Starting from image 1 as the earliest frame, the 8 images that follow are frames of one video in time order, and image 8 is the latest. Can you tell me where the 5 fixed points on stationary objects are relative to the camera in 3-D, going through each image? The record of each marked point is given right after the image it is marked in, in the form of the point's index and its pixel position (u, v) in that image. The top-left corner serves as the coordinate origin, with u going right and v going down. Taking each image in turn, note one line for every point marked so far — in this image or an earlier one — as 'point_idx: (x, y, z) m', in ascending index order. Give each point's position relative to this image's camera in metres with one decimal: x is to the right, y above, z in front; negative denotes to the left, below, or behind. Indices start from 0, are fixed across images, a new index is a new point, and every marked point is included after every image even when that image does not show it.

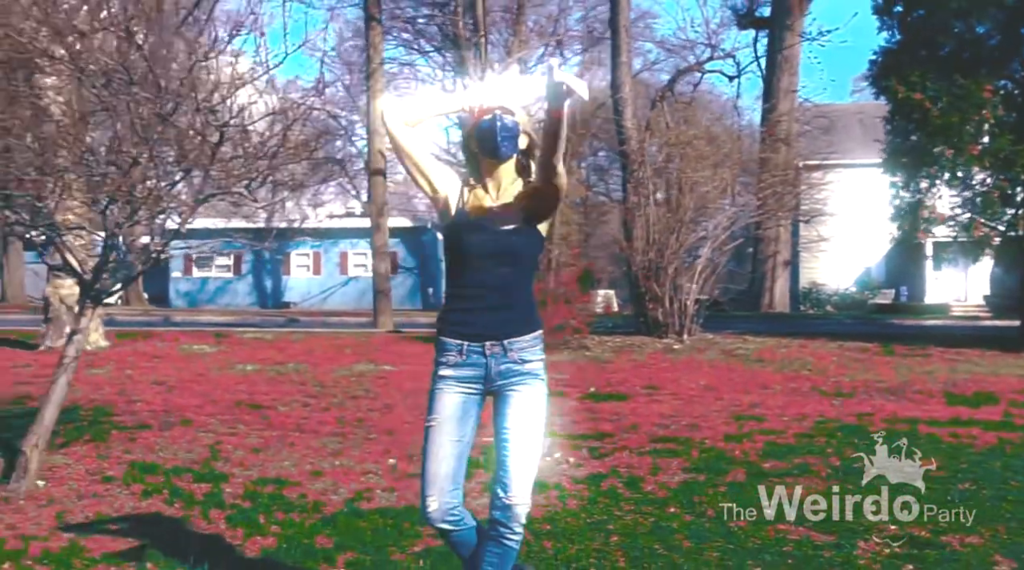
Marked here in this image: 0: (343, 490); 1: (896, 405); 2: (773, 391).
0: (-1.0, -1.2, +6.4) m
1: (+3.9, -1.2, +10.8) m
2: (+2.9, -1.2, +11.8) m
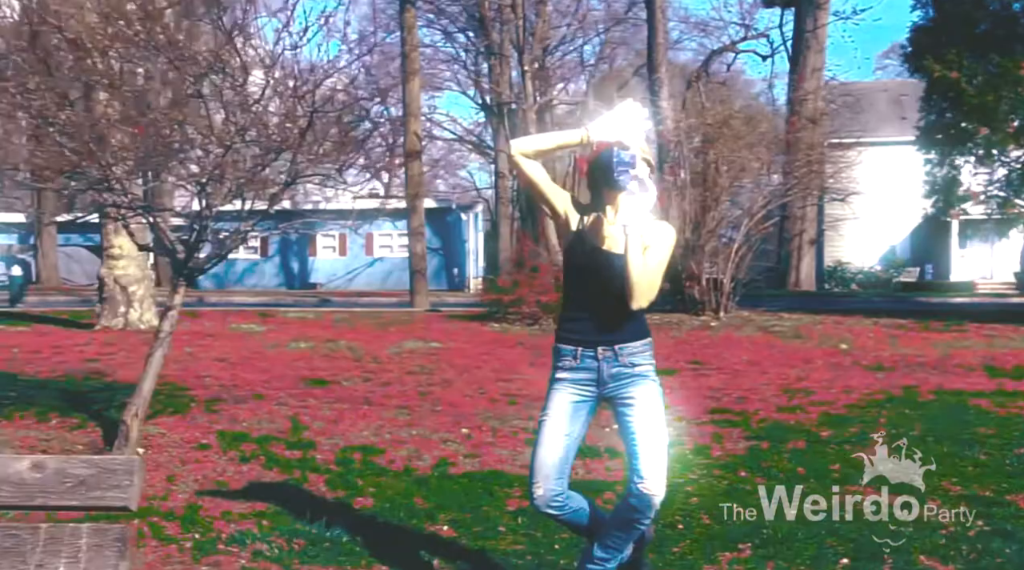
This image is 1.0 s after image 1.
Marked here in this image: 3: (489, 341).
0: (-0.5, -1.1, +6.7) m
1: (+4.4, -1.0, +11.0) m
2: (+3.4, -0.9, +12.1) m
3: (-0.3, -0.8, +14.8) m
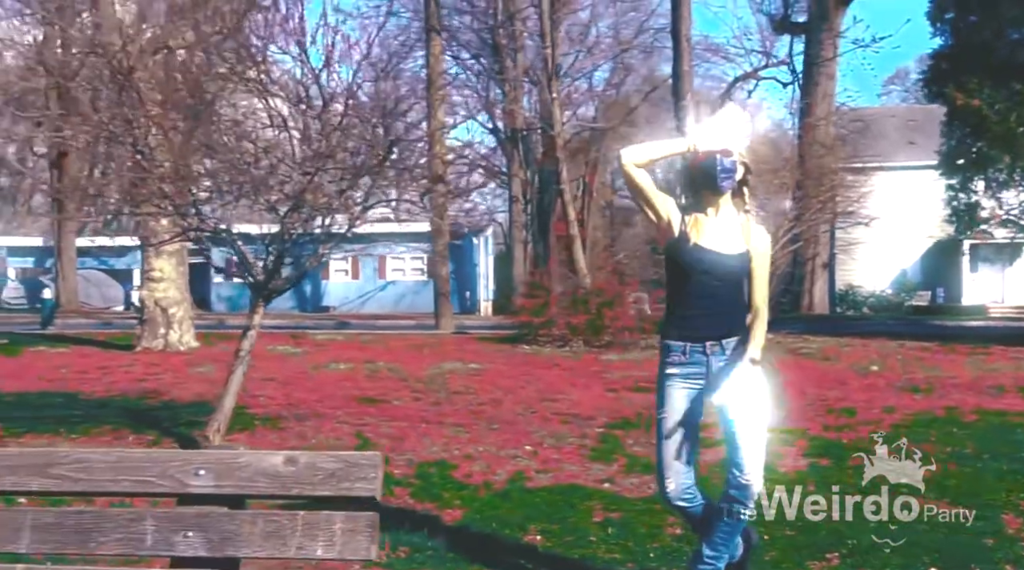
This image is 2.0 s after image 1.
0: (-0.1, -1.2, +7.0) m
1: (+4.9, -1.2, +11.3) m
2: (+3.9, -1.2, +12.3) m
3: (+0.2, -1.1, +15.0) m
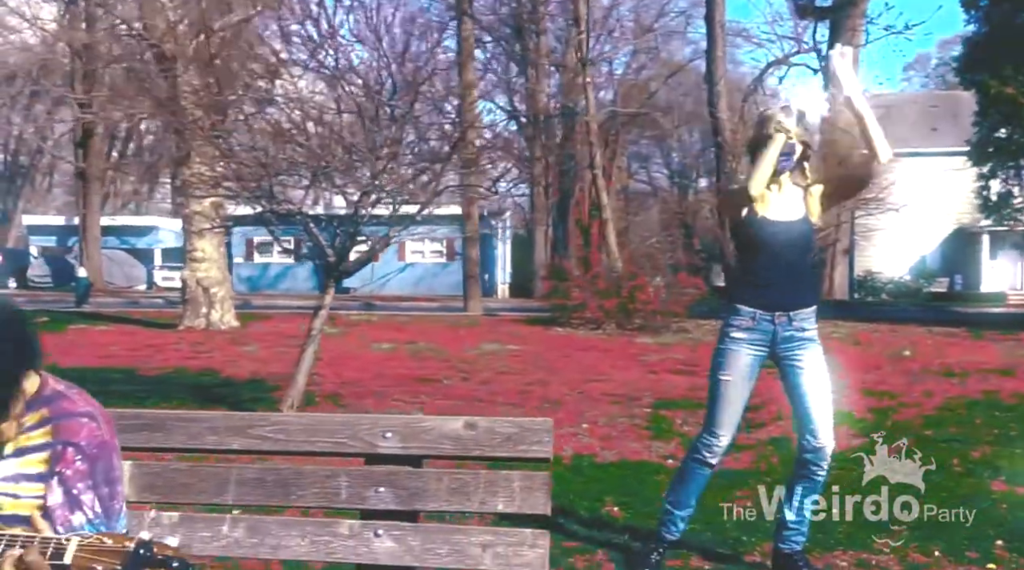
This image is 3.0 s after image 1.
0: (+0.4, -1.1, +7.2) m
1: (+5.4, -1.0, +11.5) m
2: (+4.4, -1.0, +12.5) m
3: (+0.7, -0.9, +15.3) m
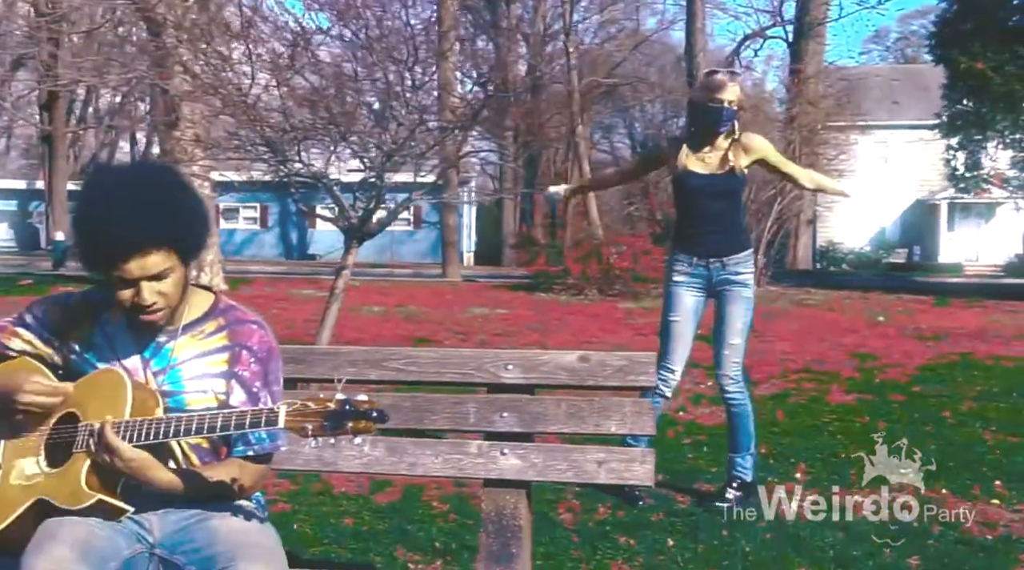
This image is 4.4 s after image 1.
0: (+0.5, -0.8, +7.6) m
1: (+5.3, -0.7, +12.0) m
2: (+4.3, -0.6, +13.1) m
3: (+0.5, -0.3, +15.7) m
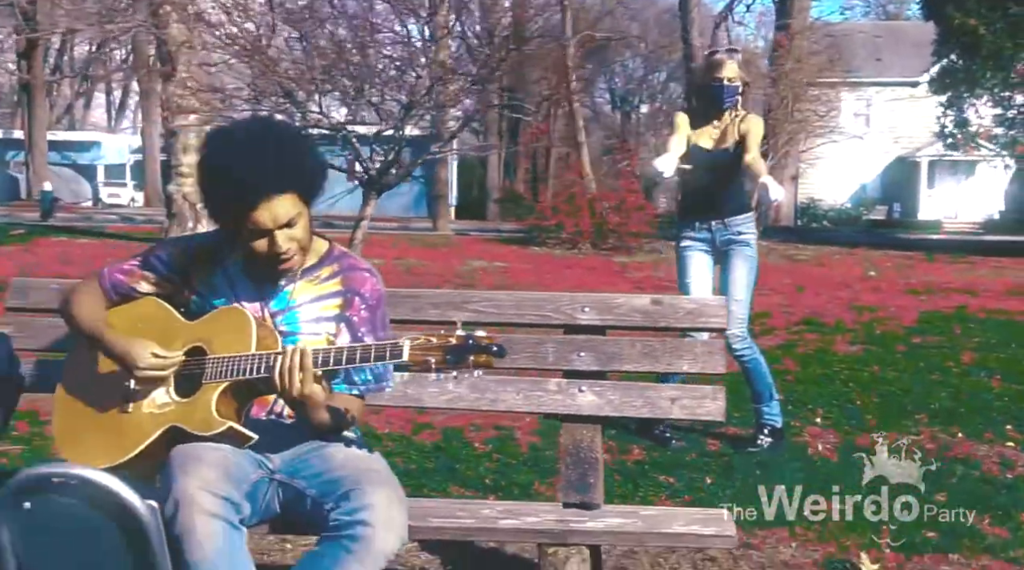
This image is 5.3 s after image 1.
0: (+0.6, -0.5, +7.8) m
1: (+5.4, -0.2, +12.3) m
2: (+4.3, -0.1, +13.3) m
3: (+0.5, +0.3, +15.8) m
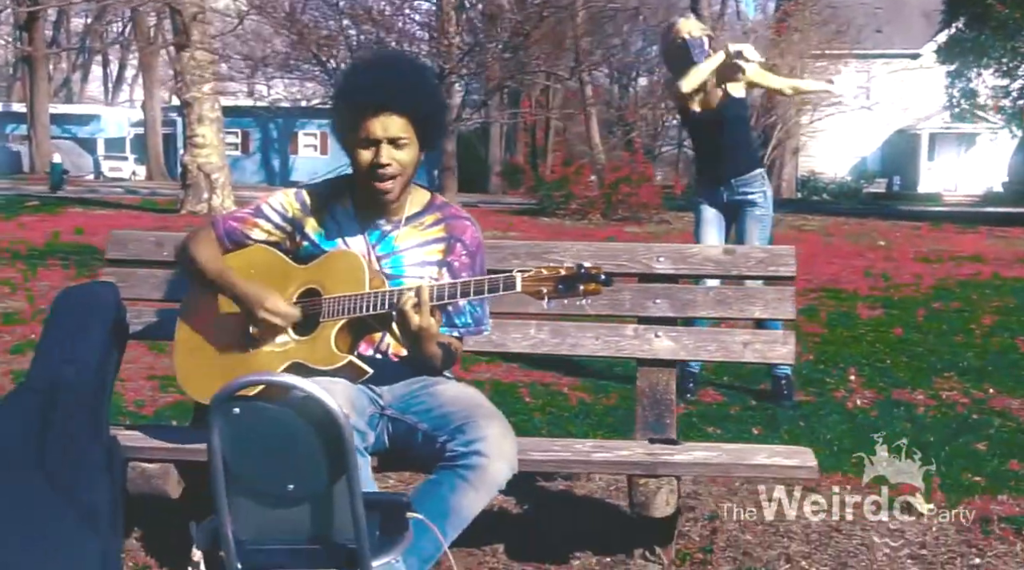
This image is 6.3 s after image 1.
0: (+0.8, -0.2, +8.0) m
1: (+5.6, +0.2, +12.5) m
2: (+4.5, +0.3, +13.5) m
3: (+0.7, +0.8, +16.0) m
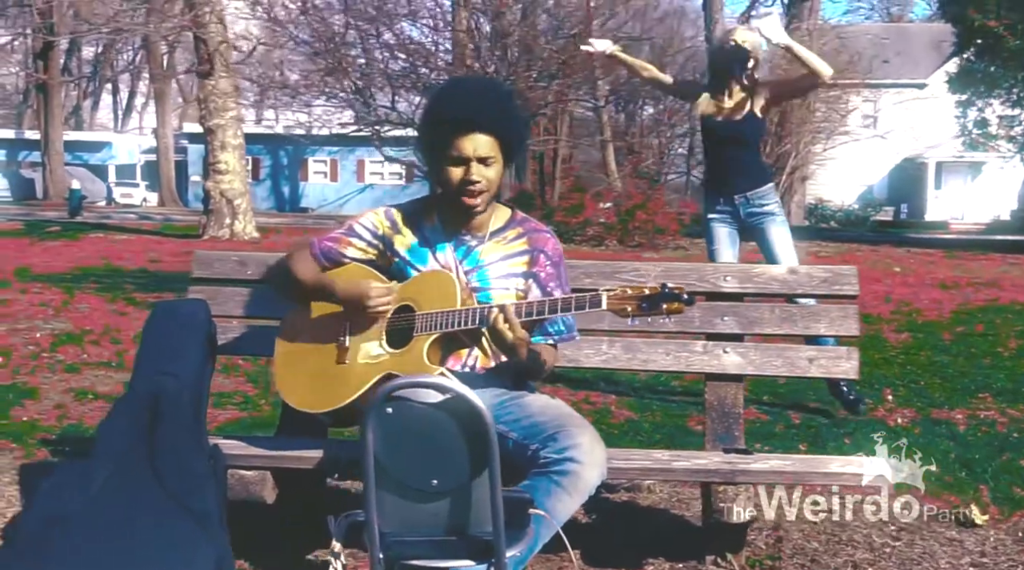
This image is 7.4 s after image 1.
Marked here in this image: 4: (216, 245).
0: (+1.1, -0.4, +8.1) m
1: (+5.8, -0.1, +12.6) m
2: (+4.8, 0.0, +13.6) m
3: (+0.9, +0.4, +16.1) m
4: (-4.4, +0.6, +15.8) m
